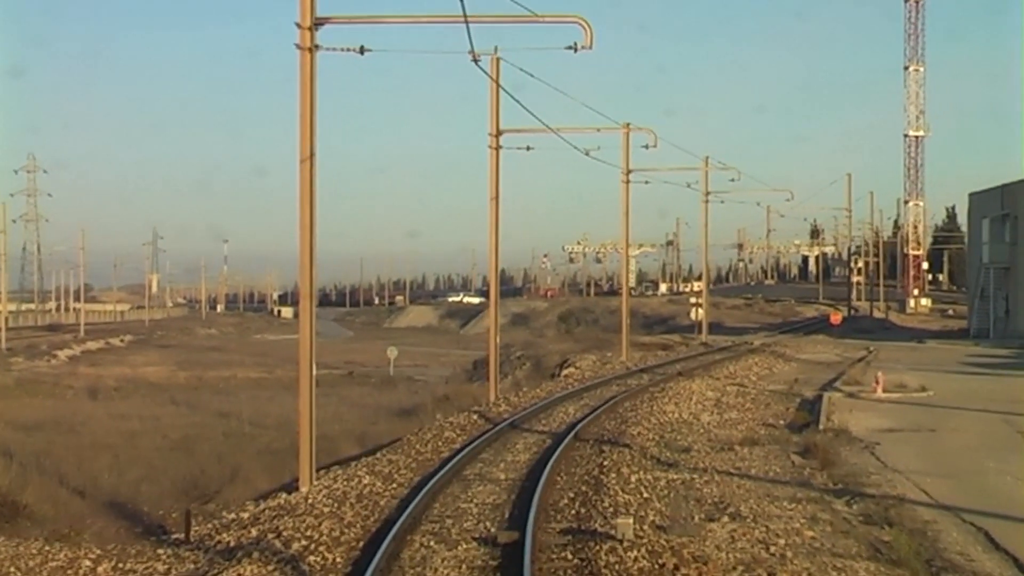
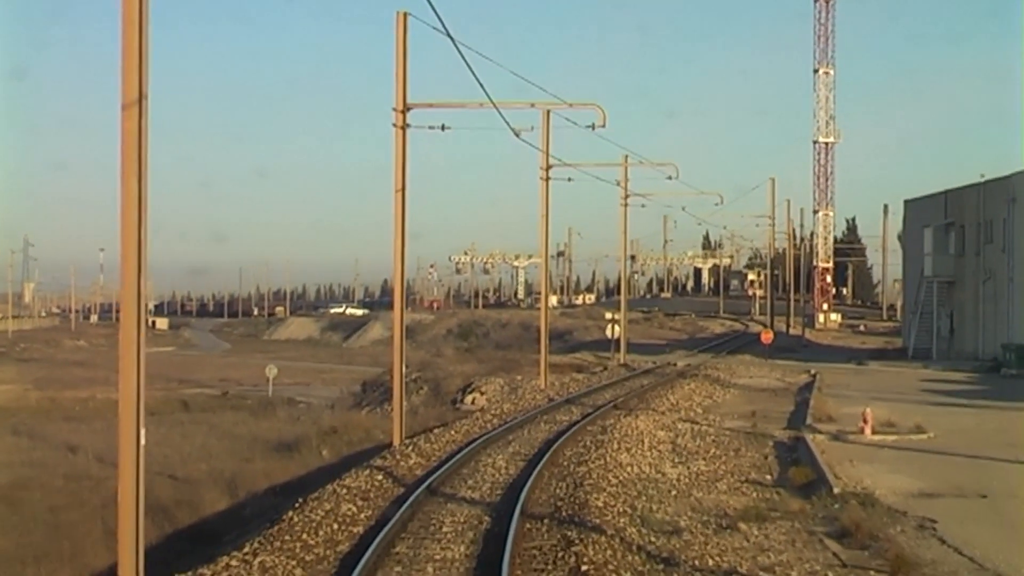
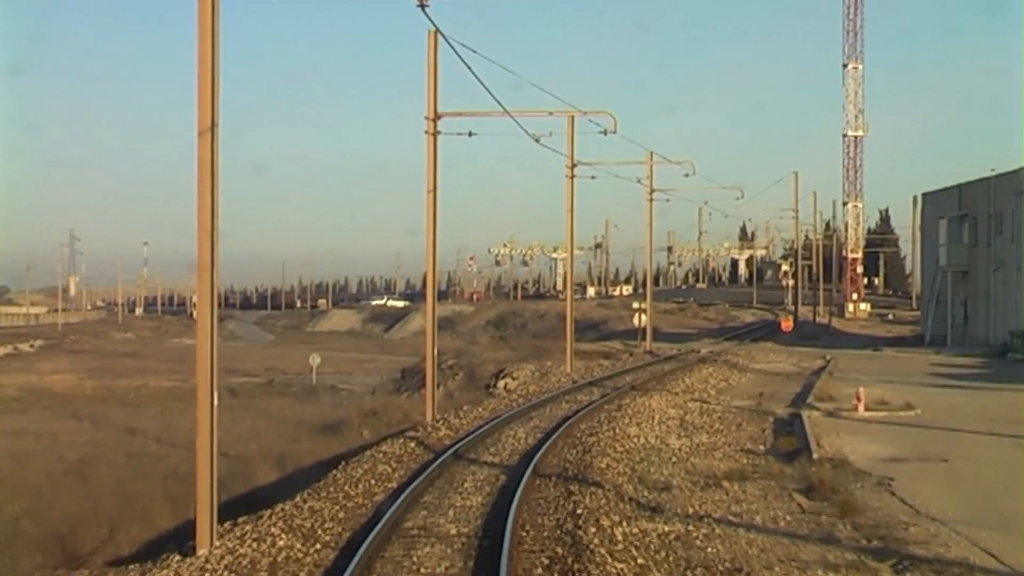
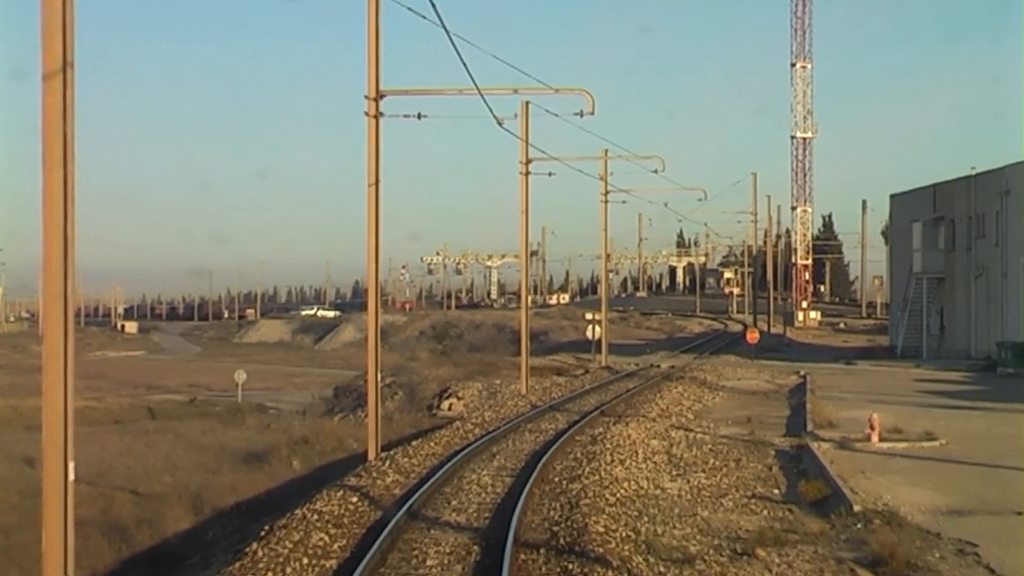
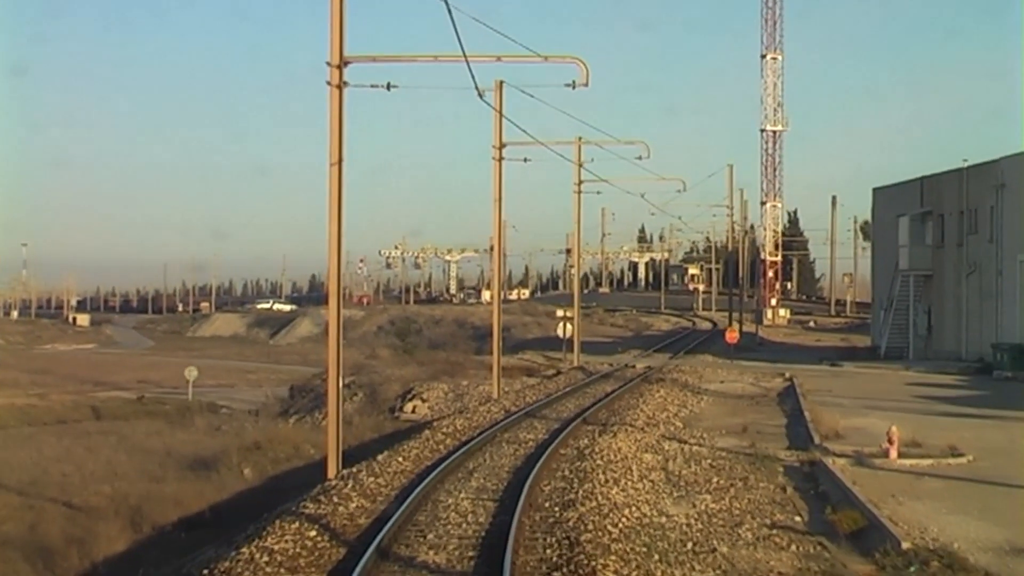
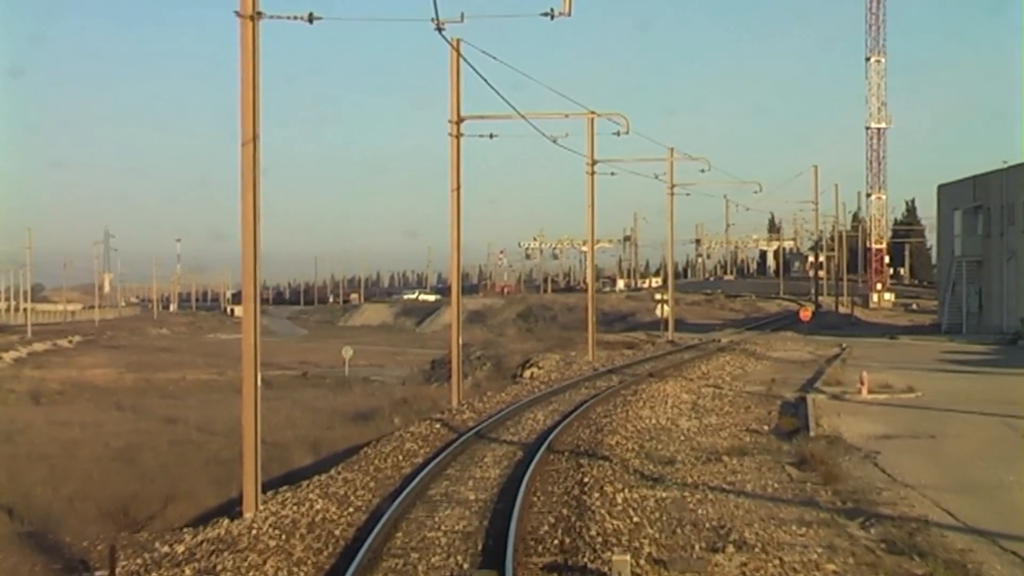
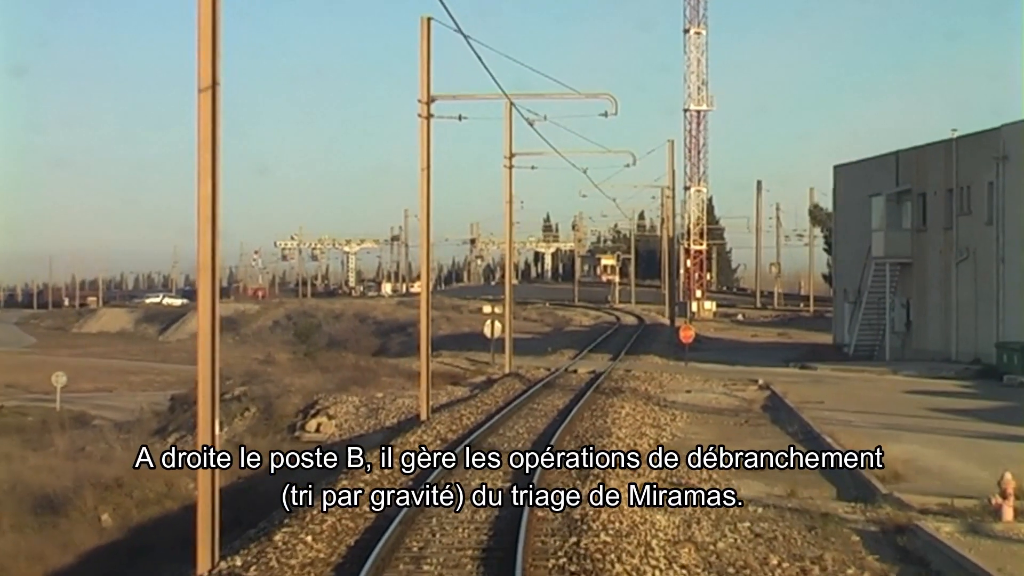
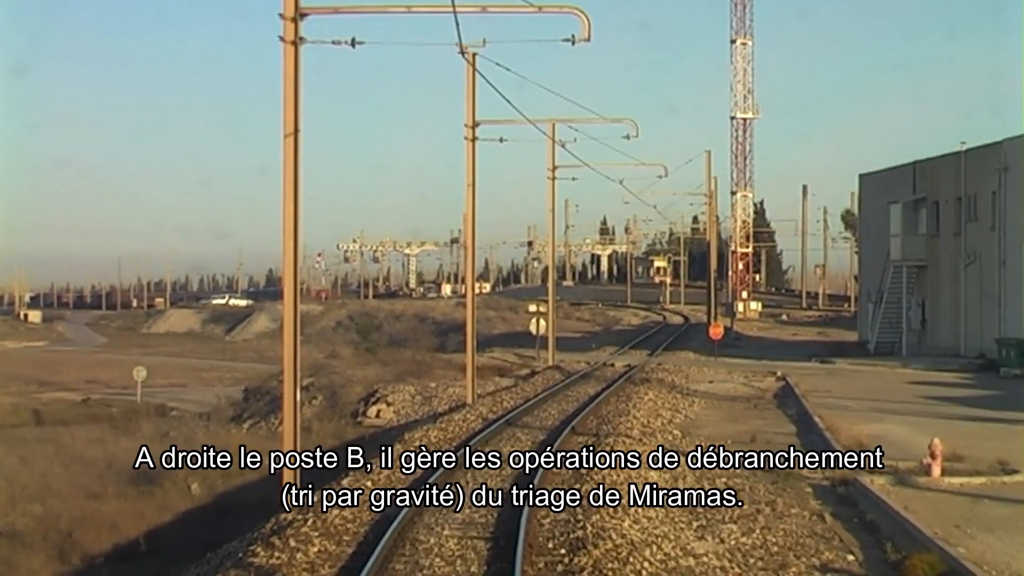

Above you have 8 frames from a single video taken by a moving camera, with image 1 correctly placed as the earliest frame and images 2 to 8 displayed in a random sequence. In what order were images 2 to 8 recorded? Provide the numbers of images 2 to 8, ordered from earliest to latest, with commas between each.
6, 3, 2, 4, 5, 8, 7
